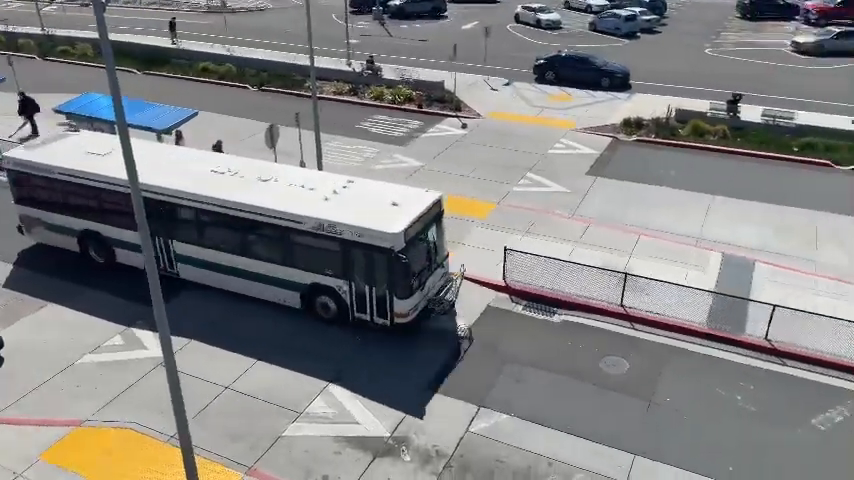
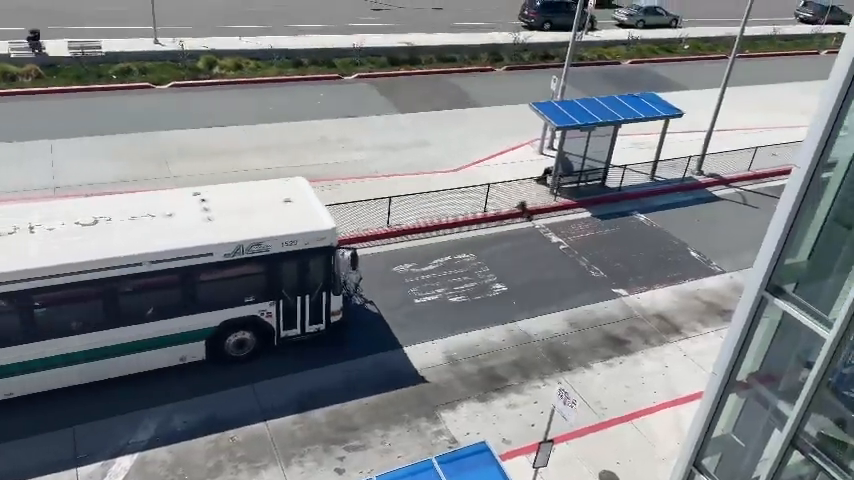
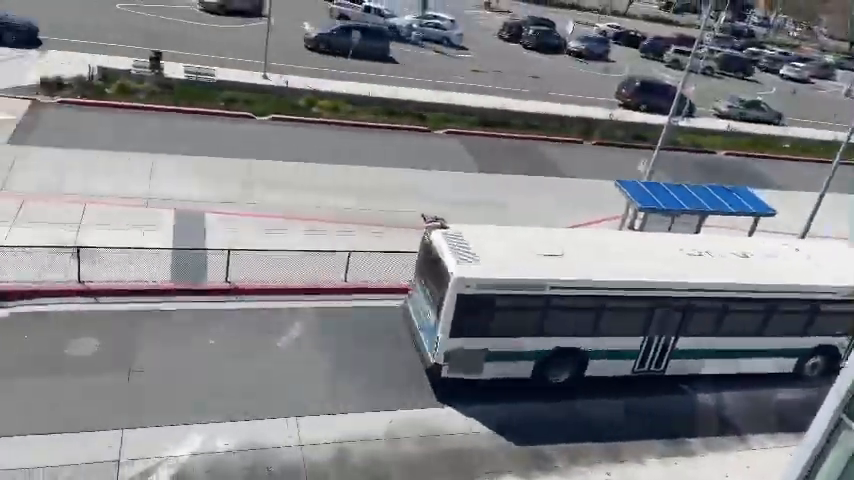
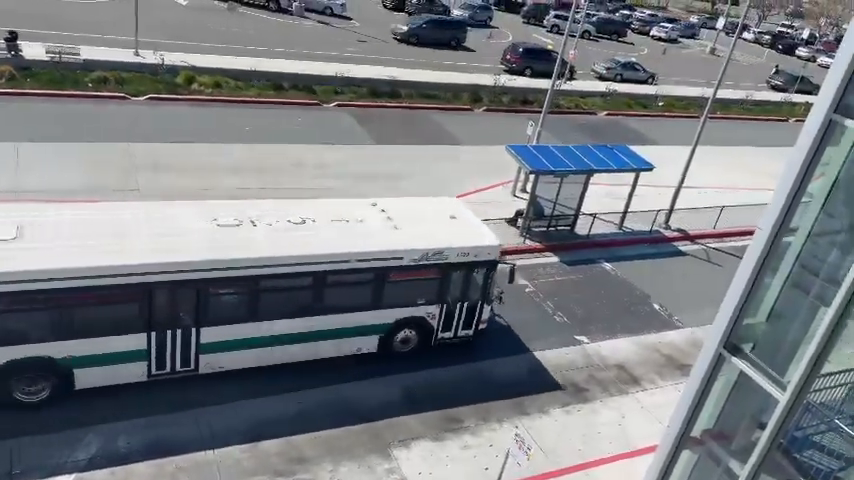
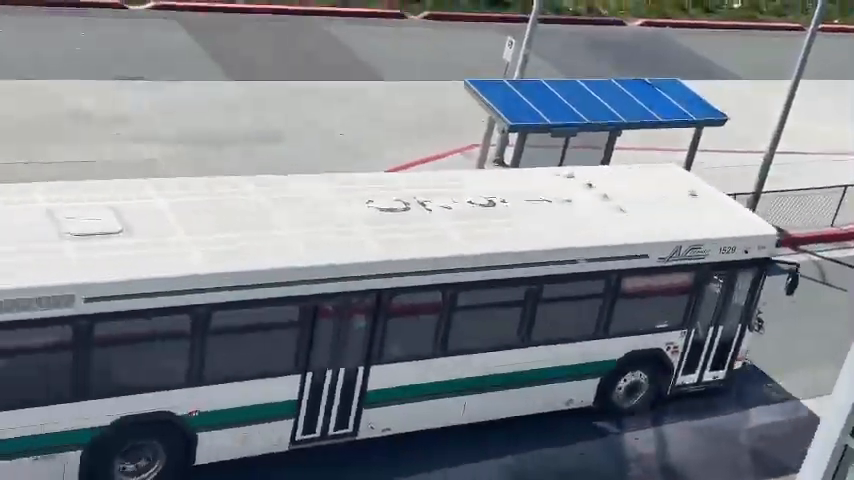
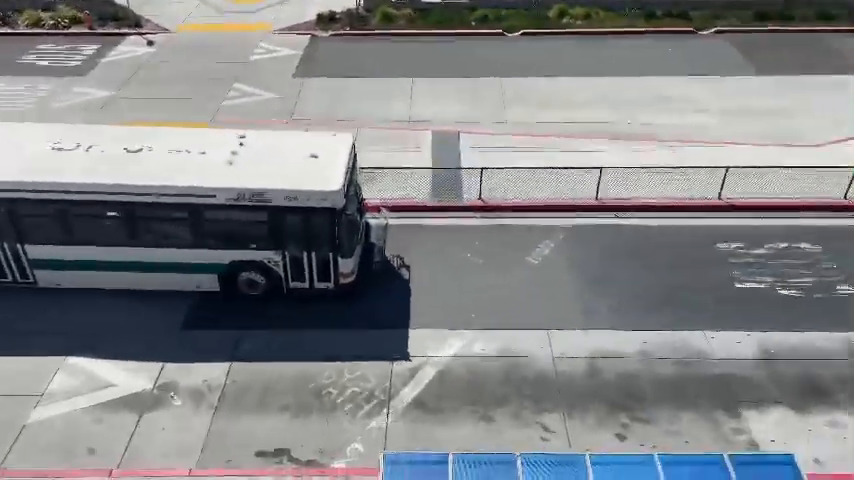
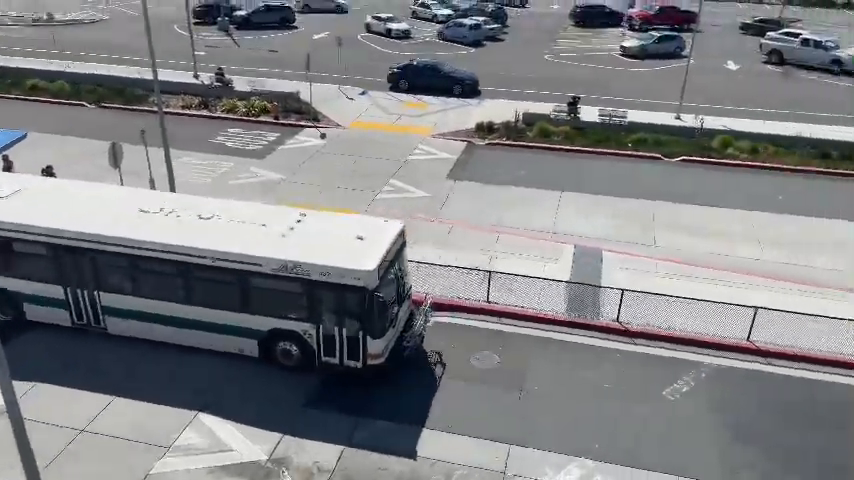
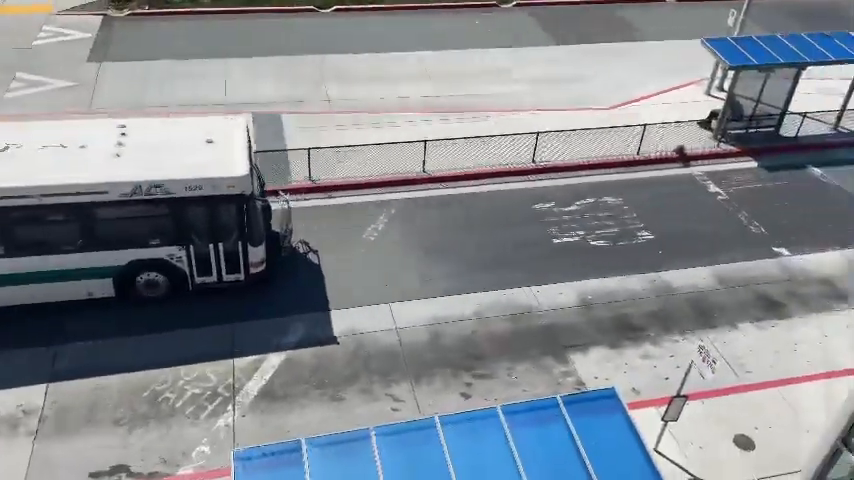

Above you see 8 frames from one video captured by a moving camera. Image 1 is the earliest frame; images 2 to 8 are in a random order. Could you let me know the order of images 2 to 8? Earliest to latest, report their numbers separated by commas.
7, 6, 8, 2, 4, 5, 3
